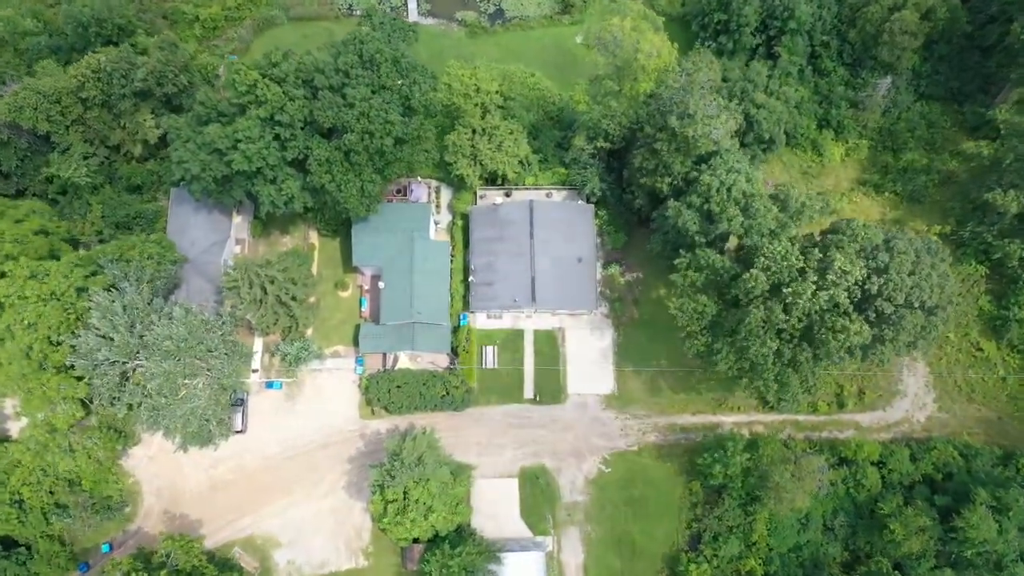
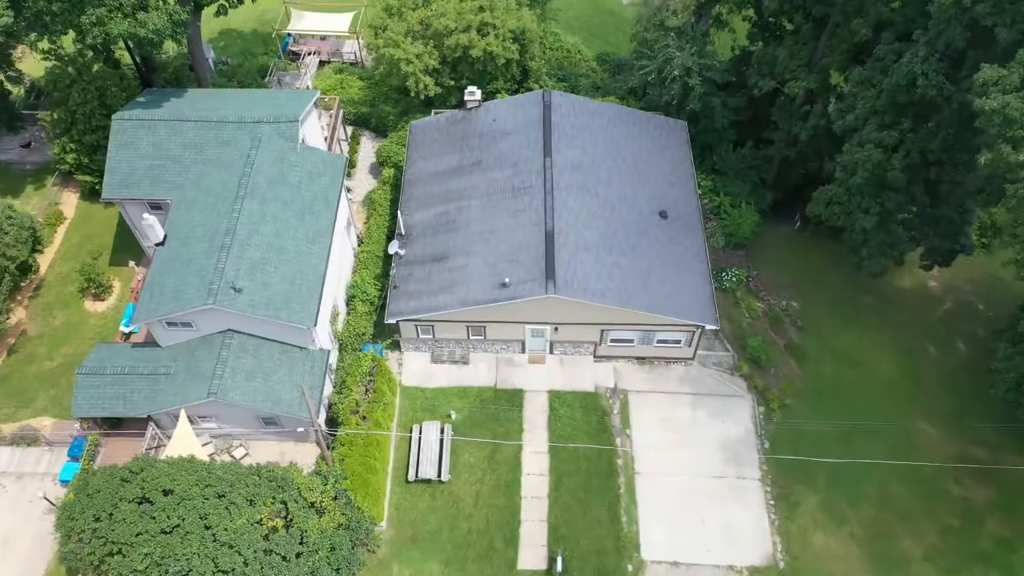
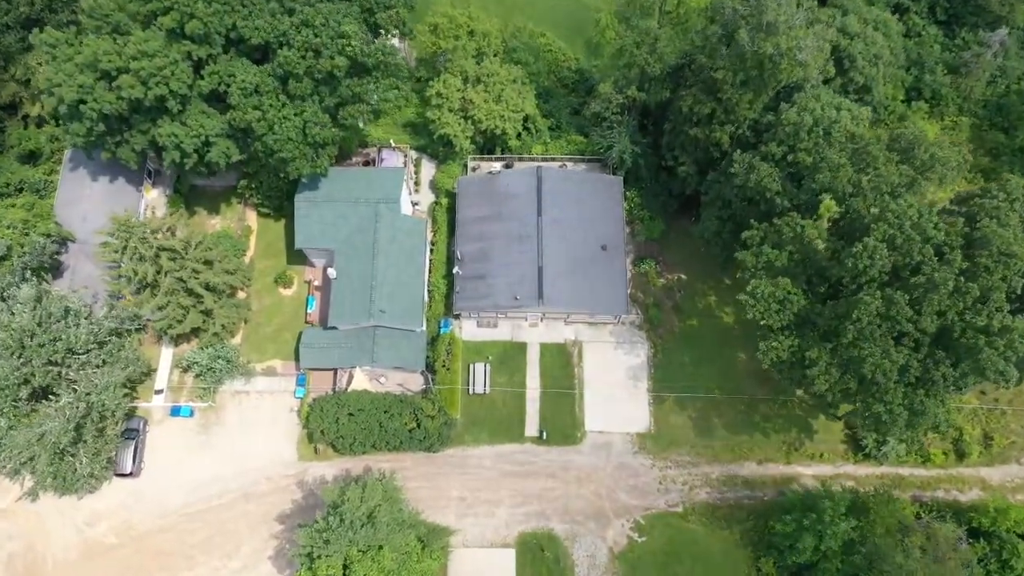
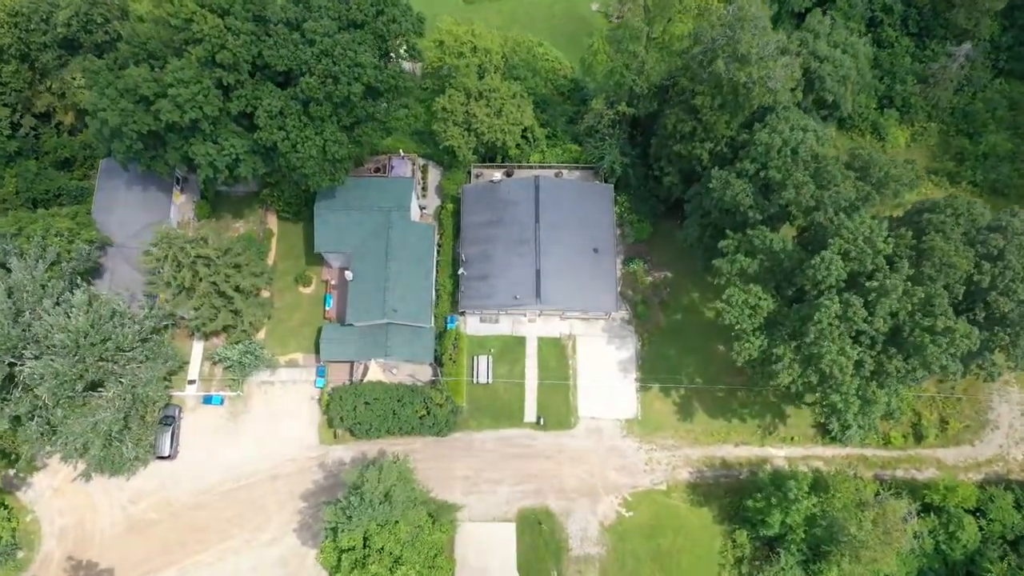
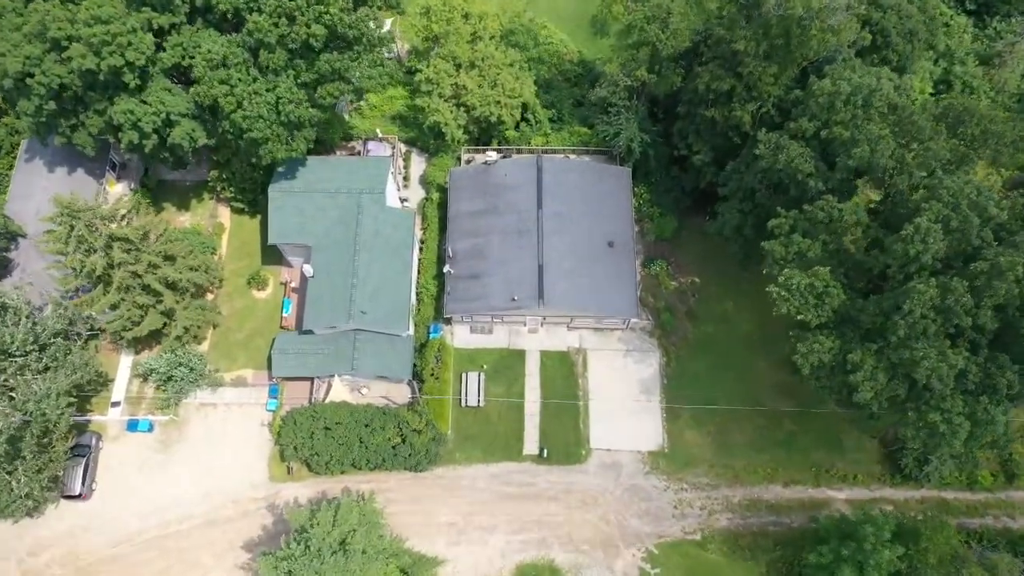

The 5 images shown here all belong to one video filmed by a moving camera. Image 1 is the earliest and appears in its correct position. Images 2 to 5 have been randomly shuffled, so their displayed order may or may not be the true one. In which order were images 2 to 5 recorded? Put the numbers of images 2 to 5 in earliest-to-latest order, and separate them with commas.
4, 3, 5, 2
